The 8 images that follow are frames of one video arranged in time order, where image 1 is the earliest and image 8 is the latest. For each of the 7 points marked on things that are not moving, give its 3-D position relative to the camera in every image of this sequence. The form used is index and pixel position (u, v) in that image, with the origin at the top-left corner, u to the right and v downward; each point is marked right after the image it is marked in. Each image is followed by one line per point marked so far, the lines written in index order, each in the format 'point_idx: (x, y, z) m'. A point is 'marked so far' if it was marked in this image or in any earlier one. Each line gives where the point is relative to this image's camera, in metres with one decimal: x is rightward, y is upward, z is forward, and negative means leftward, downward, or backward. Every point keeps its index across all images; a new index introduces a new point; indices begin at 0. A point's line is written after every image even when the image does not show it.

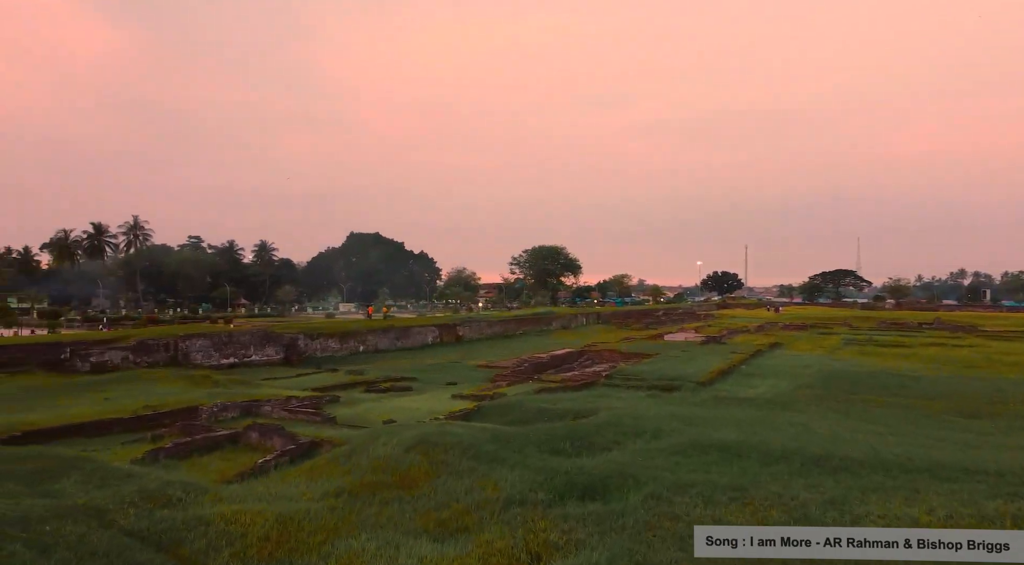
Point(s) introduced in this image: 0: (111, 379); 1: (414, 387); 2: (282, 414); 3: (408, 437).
0: (-8.9, -2.2, +16.2) m
1: (-2.7, -2.8, +19.7) m
2: (-4.0, -2.2, +12.5) m
3: (-1.4, -2.1, +10.0) m
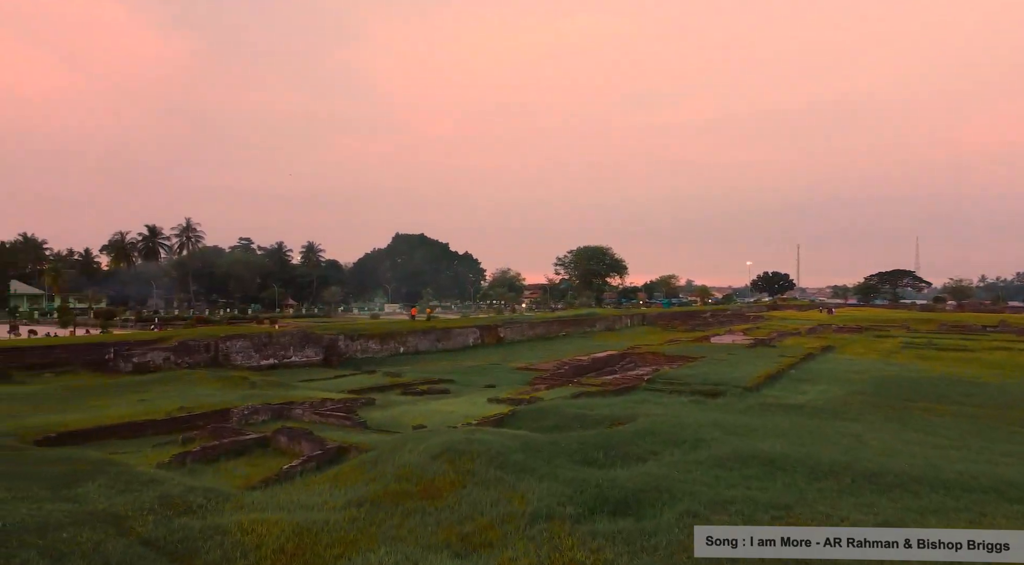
0: (-8.1, -2.2, +16.4) m
1: (-1.6, -2.8, +19.5) m
2: (-3.4, -2.3, +12.3) m
3: (-1.0, -2.1, +9.7) m
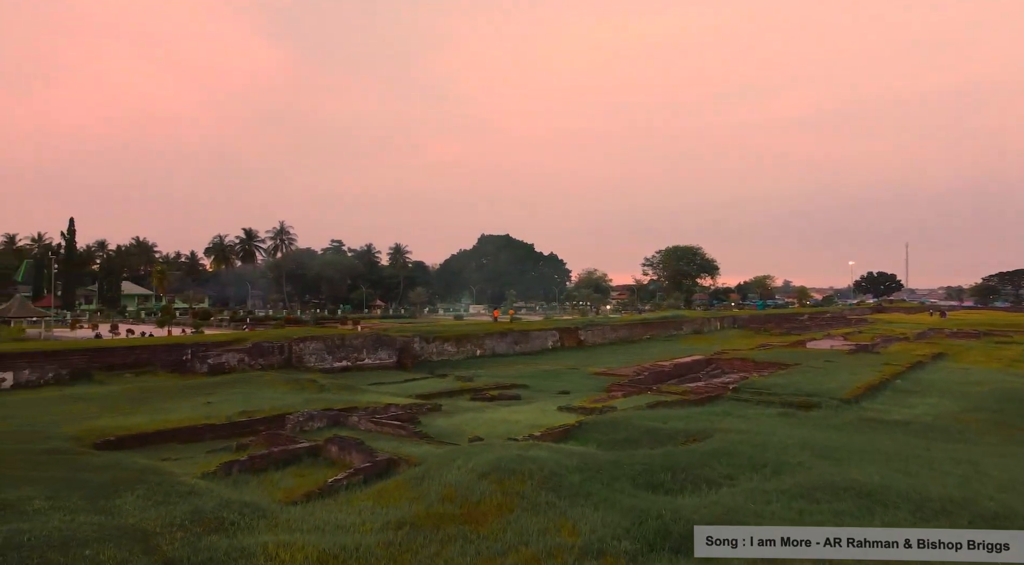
0: (-6.5, -2.2, +16.4) m
1: (+0.3, -2.9, +18.7) m
2: (-2.3, -2.3, +11.9) m
3: (-0.3, -2.2, +8.9) m
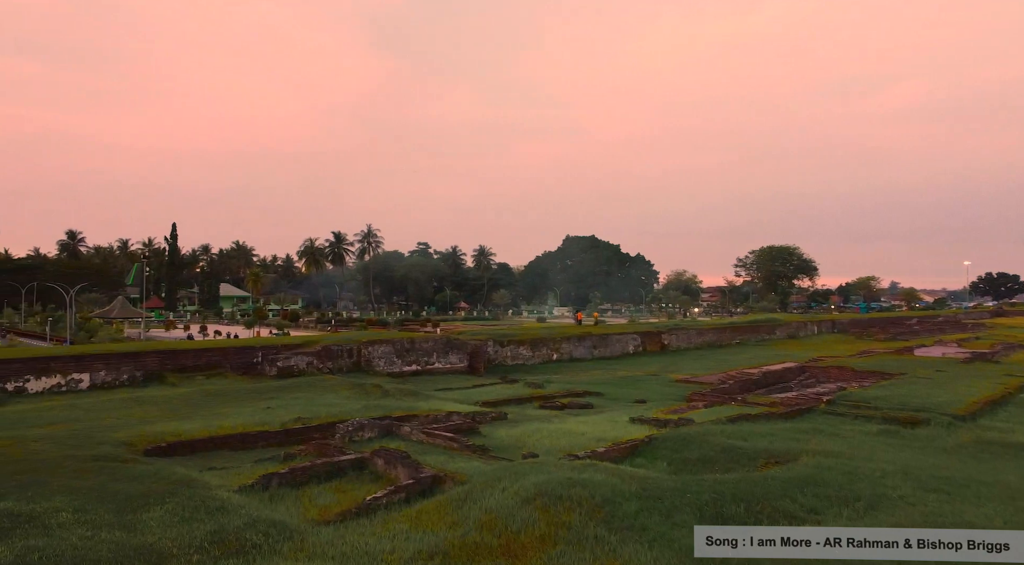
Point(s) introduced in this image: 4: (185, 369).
0: (-5.0, -2.3, +16.3) m
1: (+2.0, -2.9, +17.7) m
2: (-1.4, -2.4, +11.2) m
3: (+0.2, -2.2, +8.1) m
4: (-7.5, -2.0, +16.9) m
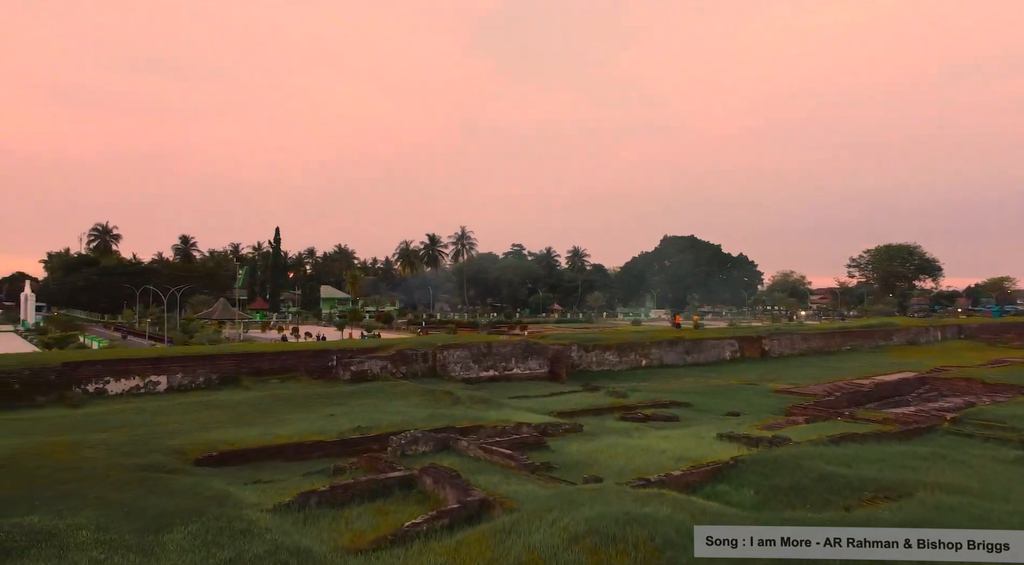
0: (-3.3, -2.4, +15.9) m
1: (+3.8, -3.0, +16.4) m
2: (-0.5, -2.4, +10.4) m
3: (+0.7, -2.2, +7.0) m
4: (-5.8, -2.1, +16.9) m
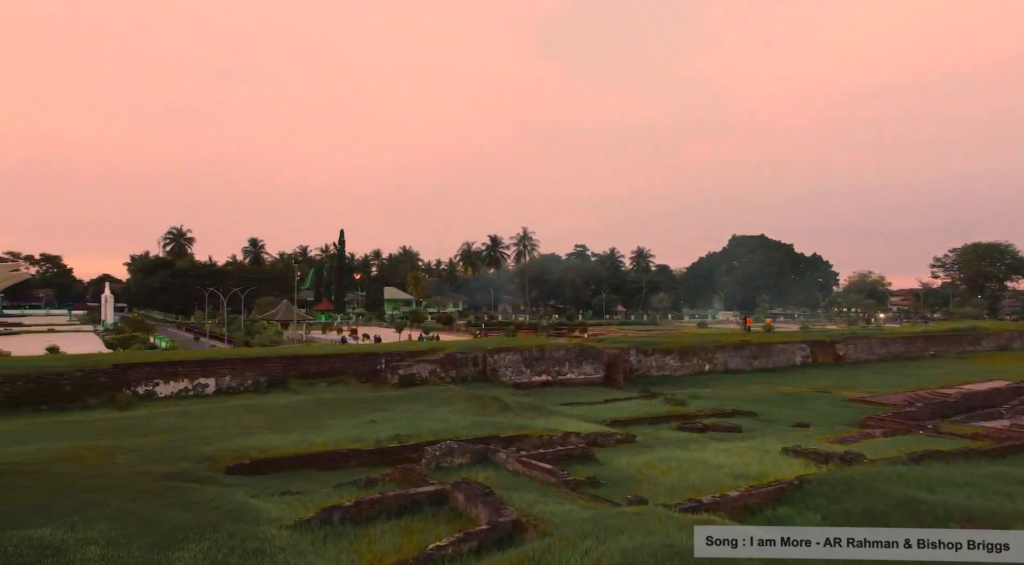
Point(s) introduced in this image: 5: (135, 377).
0: (-2.3, -2.4, +15.4) m
1: (+4.9, -3.0, +15.3) m
2: (+0.1, -2.4, +9.7) m
3: (+1.0, -2.3, +6.3) m
4: (-4.6, -2.1, +16.7) m
5: (-7.6, -1.9, +14.7) m
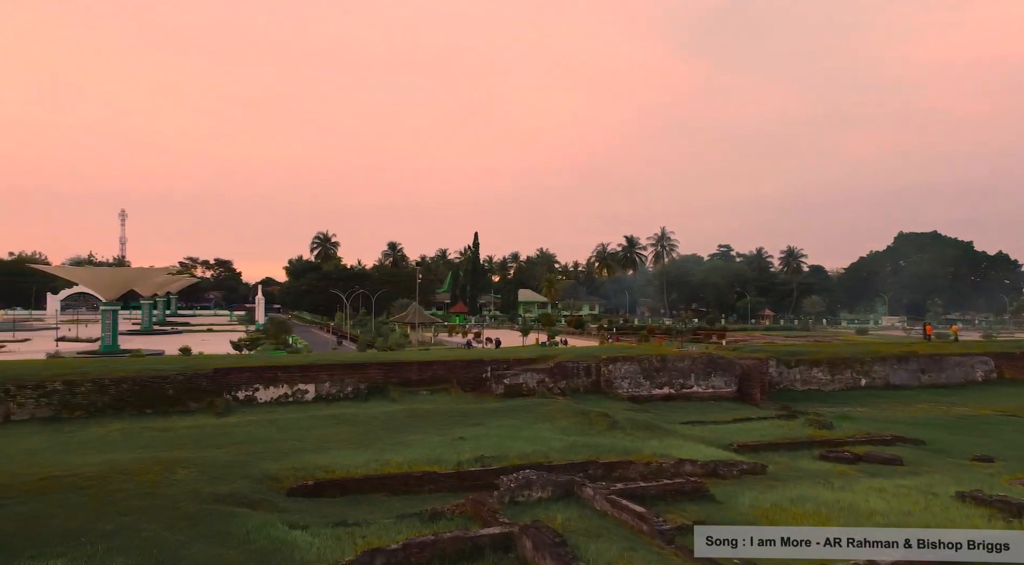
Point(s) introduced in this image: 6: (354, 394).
0: (-0.1, -2.5, +14.2) m
1: (+6.8, -3.1, +12.7) m
2: (+1.0, -2.5, +8.1) m
3: (+1.3, -2.3, +4.6) m
4: (-2.2, -2.2, +15.8) m
5: (-5.5, -2.0, +14.5) m
6: (-3.3, -2.3, +15.3) m
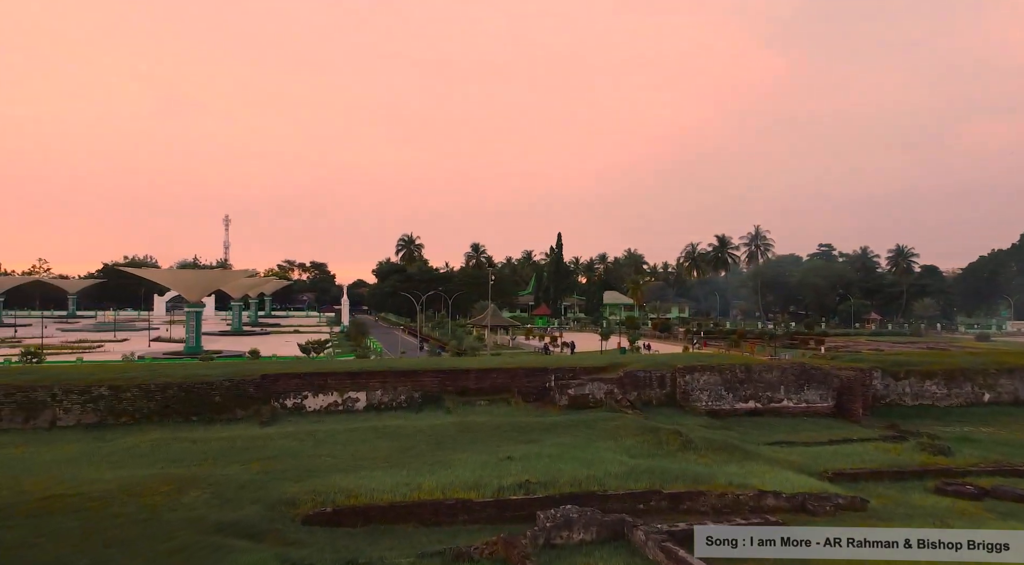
0: (+0.9, -2.5, +12.9) m
1: (+7.7, -3.1, +10.5) m
2: (+1.4, -2.5, +6.7) m
3: (+1.1, -2.3, +3.2) m
4: (-0.9, -2.2, +14.8) m
5: (-4.3, -2.0, +13.8) m
6: (-2.1, -2.4, +14.4) m
